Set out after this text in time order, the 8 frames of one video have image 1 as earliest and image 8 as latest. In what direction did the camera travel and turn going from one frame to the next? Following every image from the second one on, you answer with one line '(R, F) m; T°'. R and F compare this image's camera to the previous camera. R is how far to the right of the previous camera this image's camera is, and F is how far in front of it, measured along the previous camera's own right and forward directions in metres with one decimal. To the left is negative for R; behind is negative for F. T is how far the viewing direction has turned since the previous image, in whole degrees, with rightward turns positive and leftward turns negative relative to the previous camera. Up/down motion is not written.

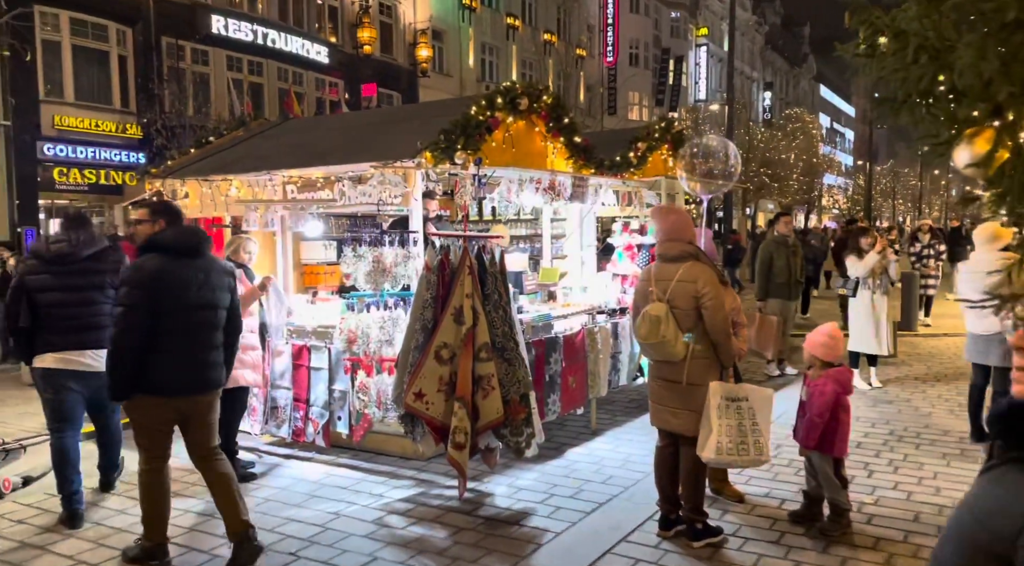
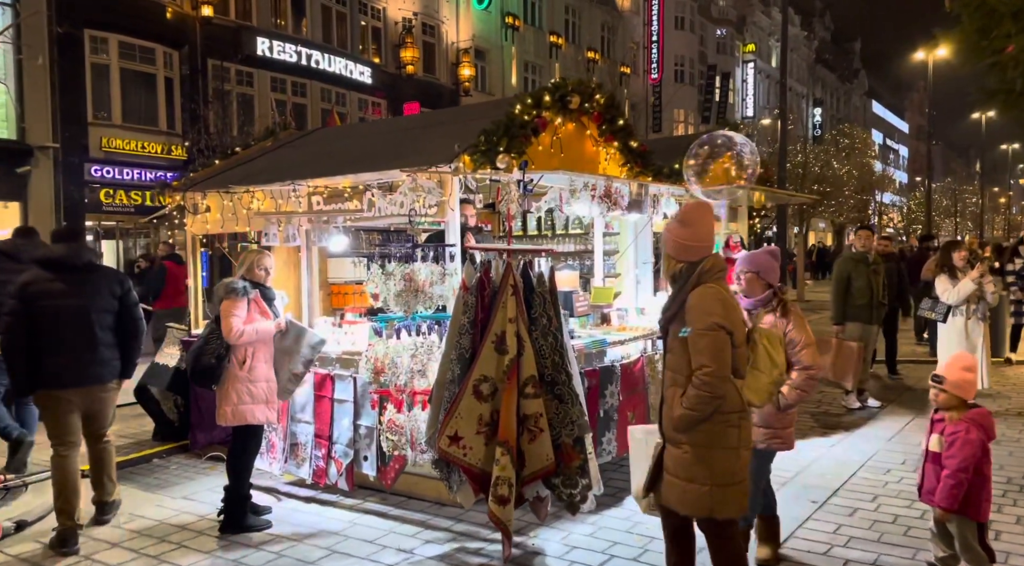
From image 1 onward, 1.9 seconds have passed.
(0.0, +0.8) m; -3°
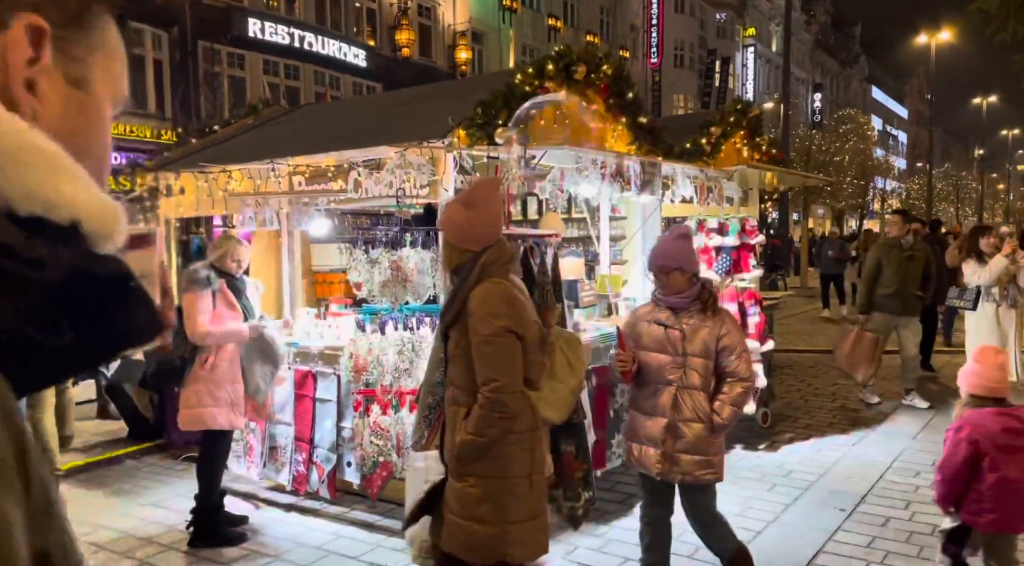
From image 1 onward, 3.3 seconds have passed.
(0.0, +0.5) m; 0°
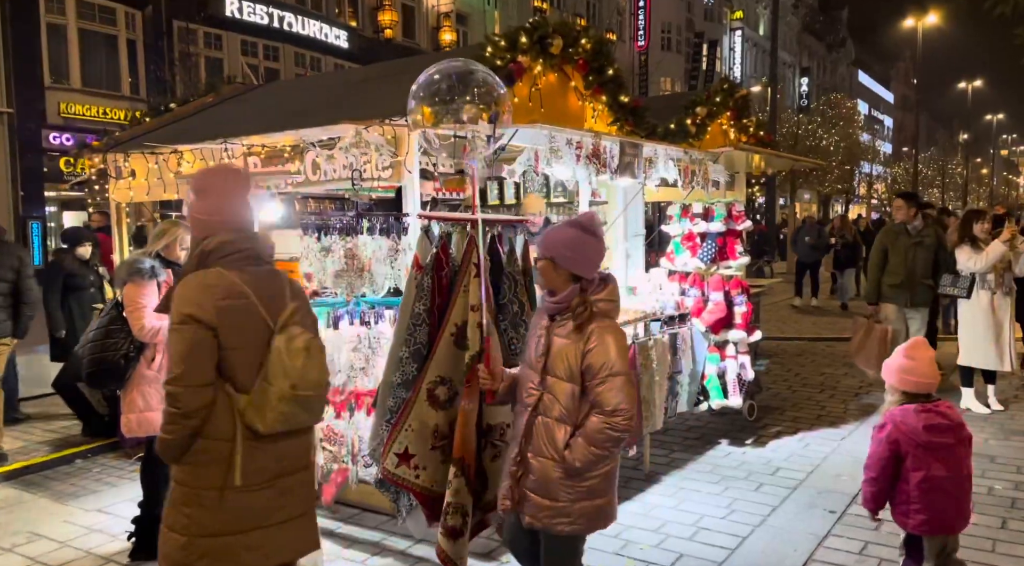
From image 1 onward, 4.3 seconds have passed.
(+0.1, +0.4) m; +1°
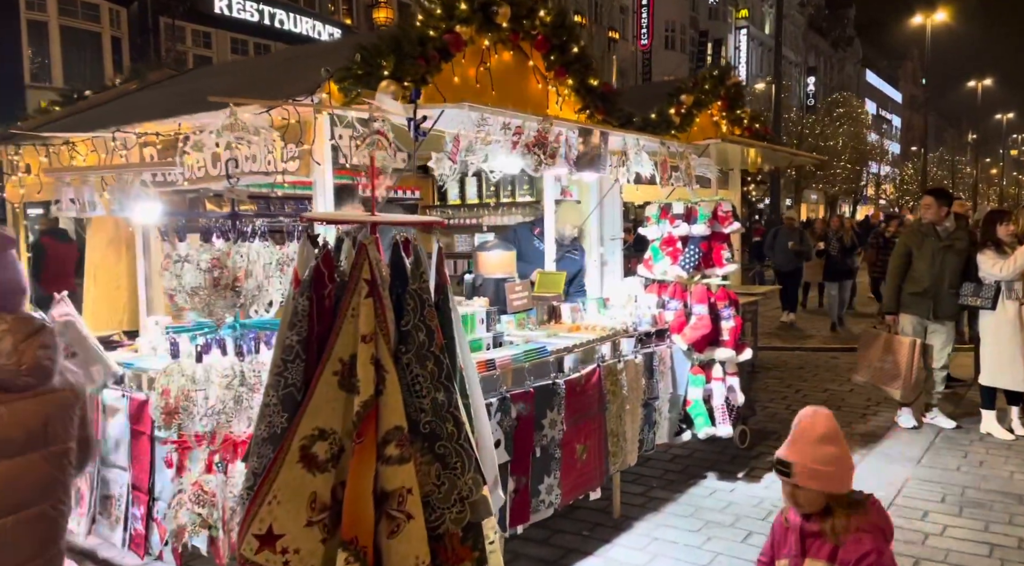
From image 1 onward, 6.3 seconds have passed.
(+0.3, +0.8) m; 0°
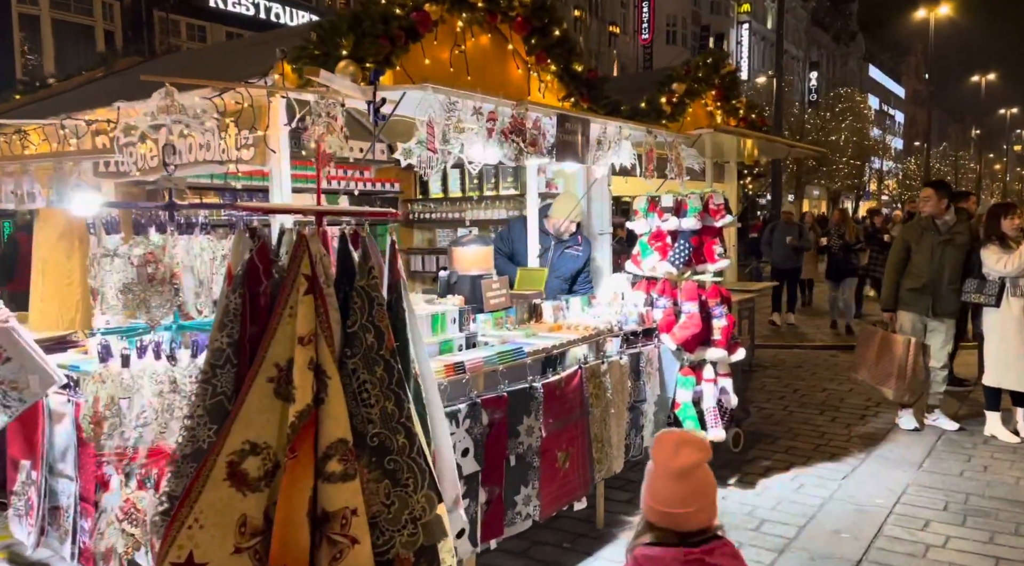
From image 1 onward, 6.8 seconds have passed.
(+0.1, +0.3) m; 0°
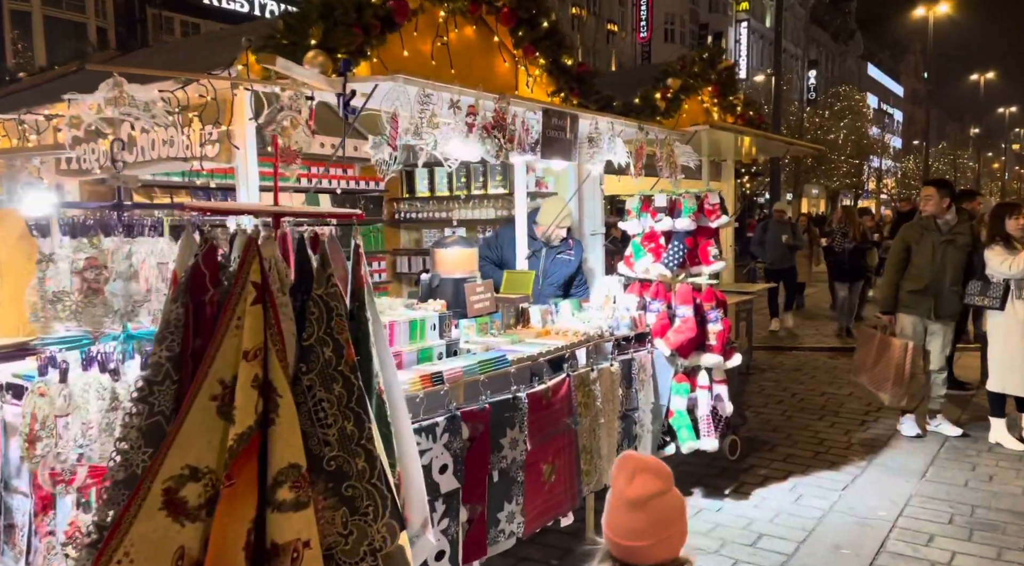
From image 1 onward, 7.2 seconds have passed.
(+0.1, +0.2) m; 0°
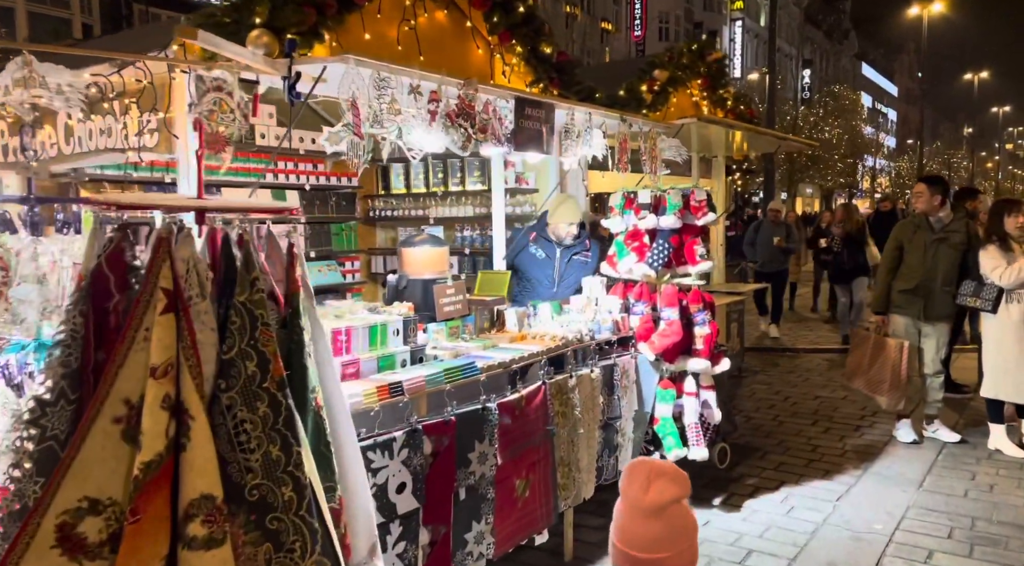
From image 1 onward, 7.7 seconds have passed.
(+0.1, +0.3) m; 0°
